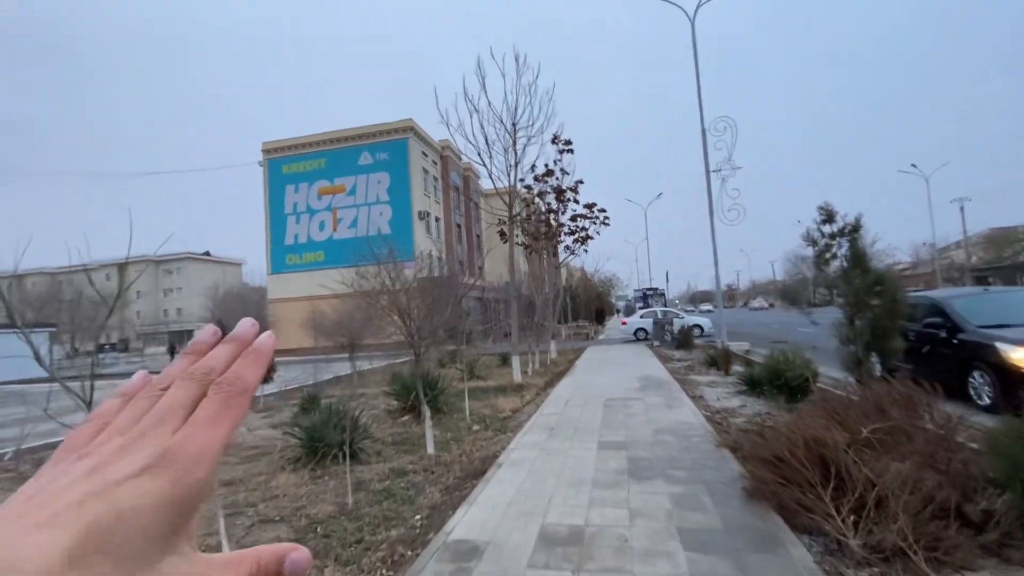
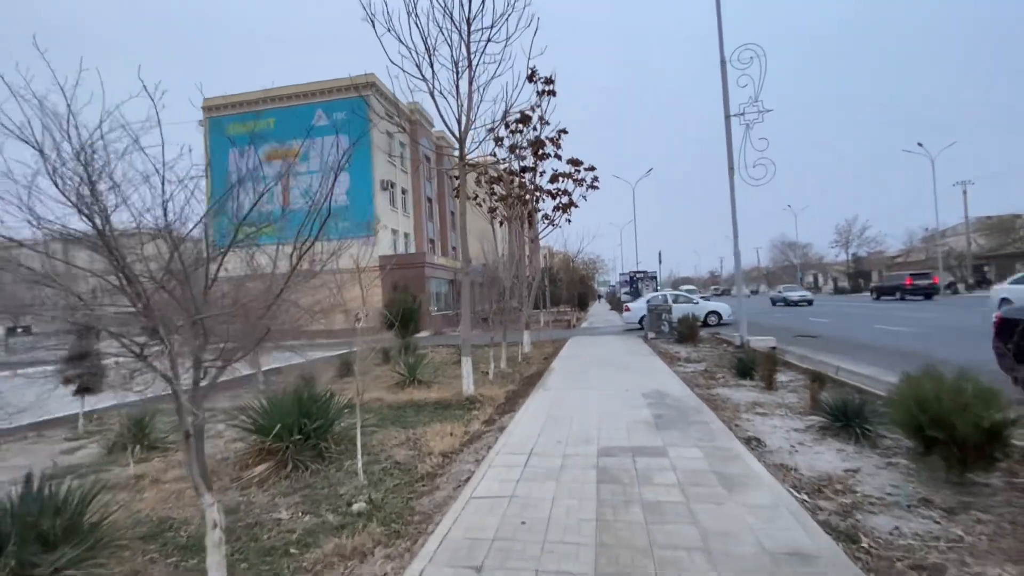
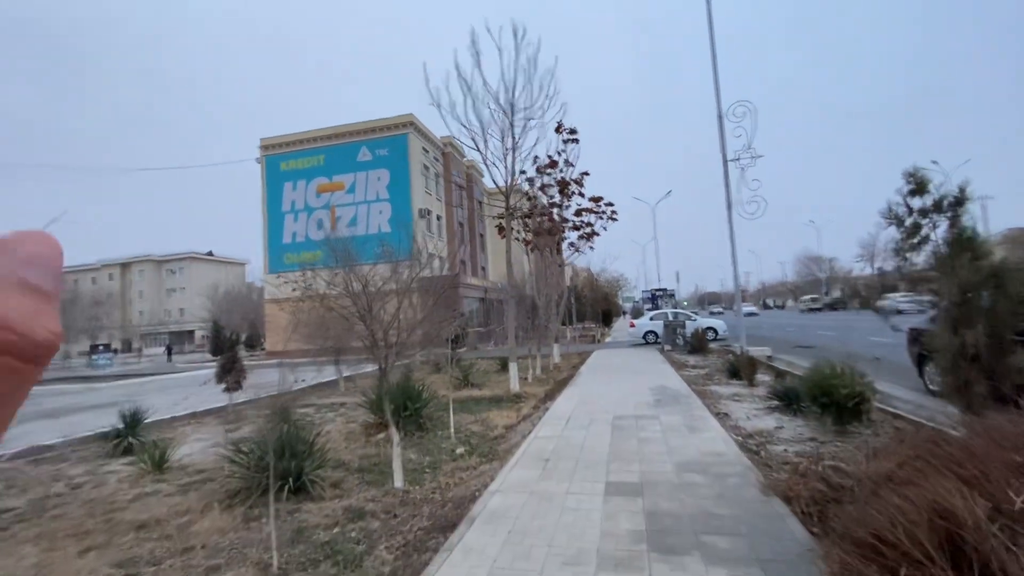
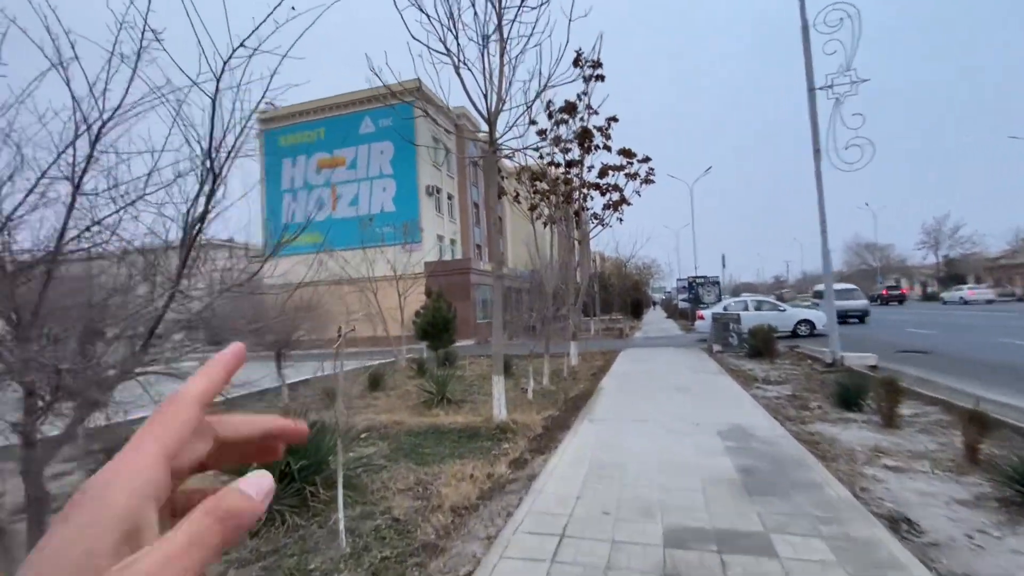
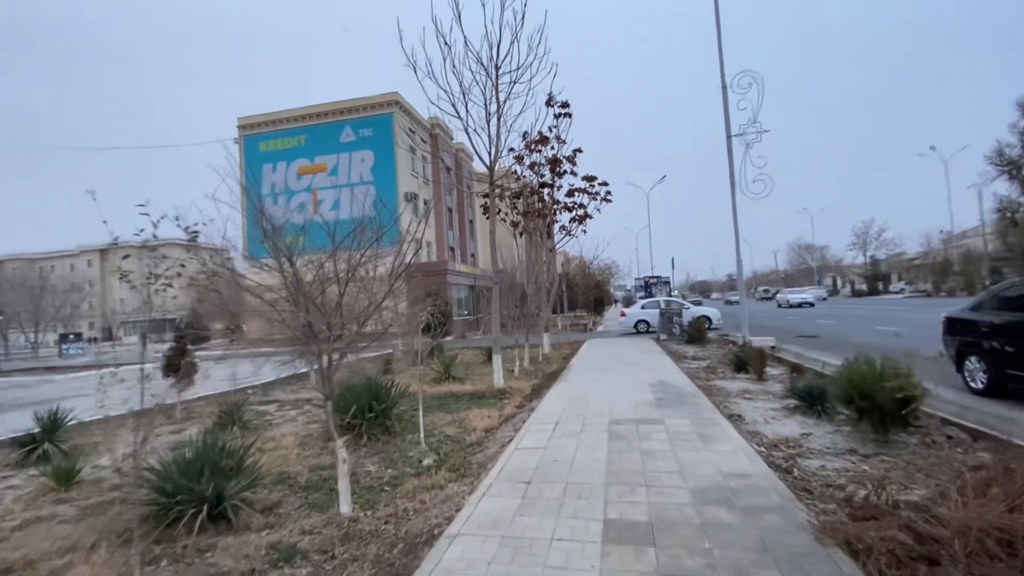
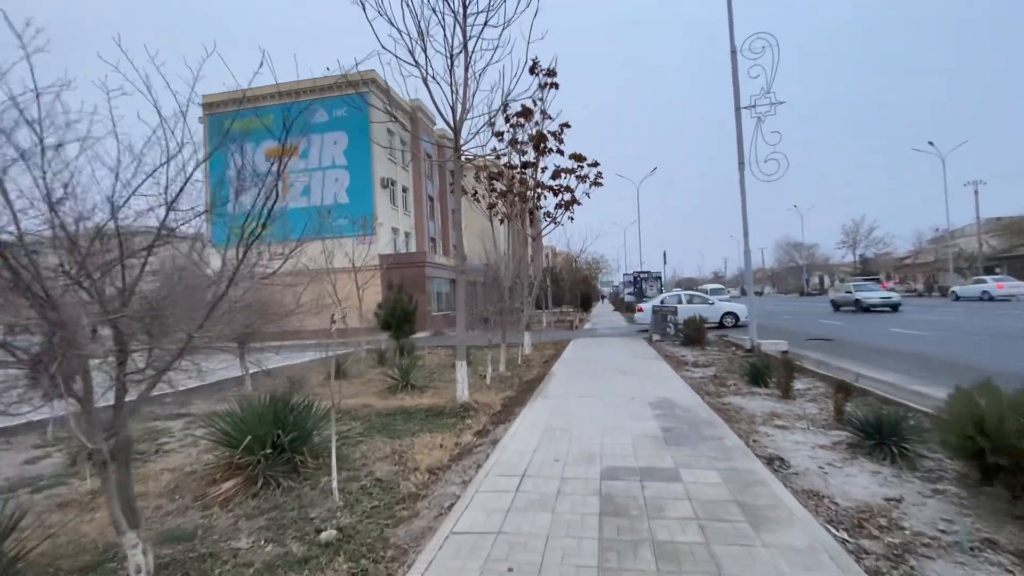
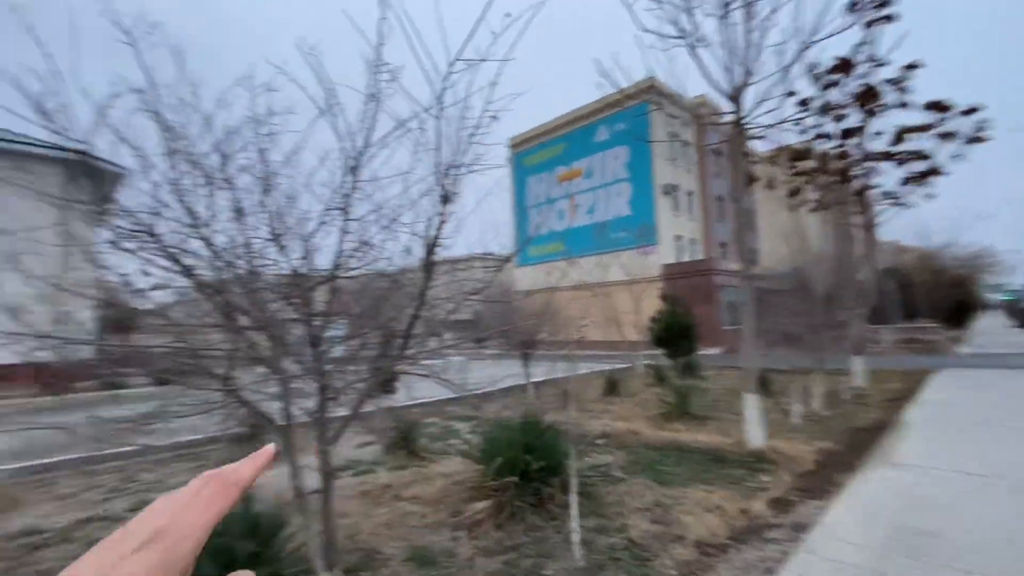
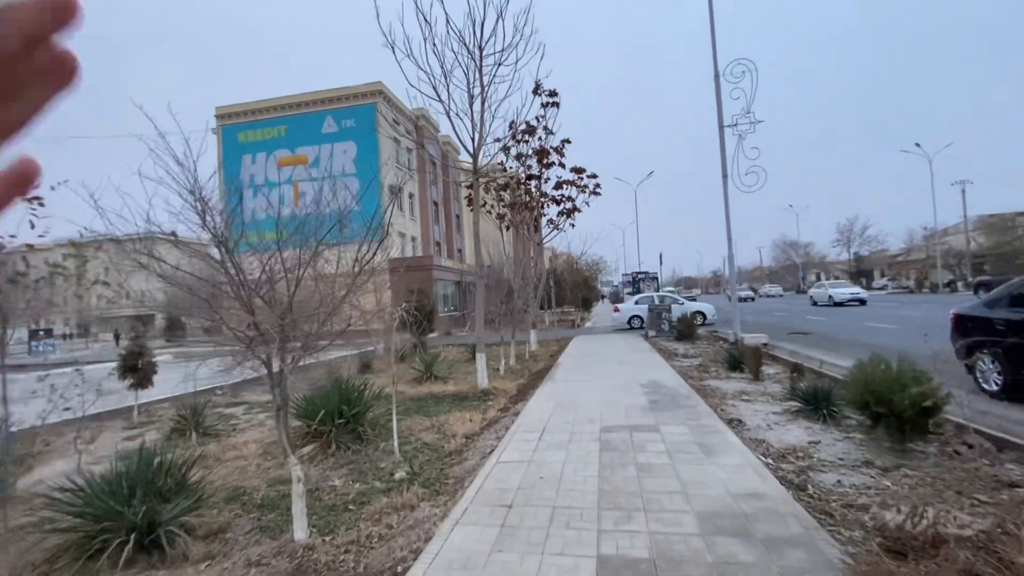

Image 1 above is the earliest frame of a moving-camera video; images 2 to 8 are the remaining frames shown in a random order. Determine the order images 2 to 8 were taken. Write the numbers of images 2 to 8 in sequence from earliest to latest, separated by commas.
3, 5, 8, 2, 6, 4, 7
